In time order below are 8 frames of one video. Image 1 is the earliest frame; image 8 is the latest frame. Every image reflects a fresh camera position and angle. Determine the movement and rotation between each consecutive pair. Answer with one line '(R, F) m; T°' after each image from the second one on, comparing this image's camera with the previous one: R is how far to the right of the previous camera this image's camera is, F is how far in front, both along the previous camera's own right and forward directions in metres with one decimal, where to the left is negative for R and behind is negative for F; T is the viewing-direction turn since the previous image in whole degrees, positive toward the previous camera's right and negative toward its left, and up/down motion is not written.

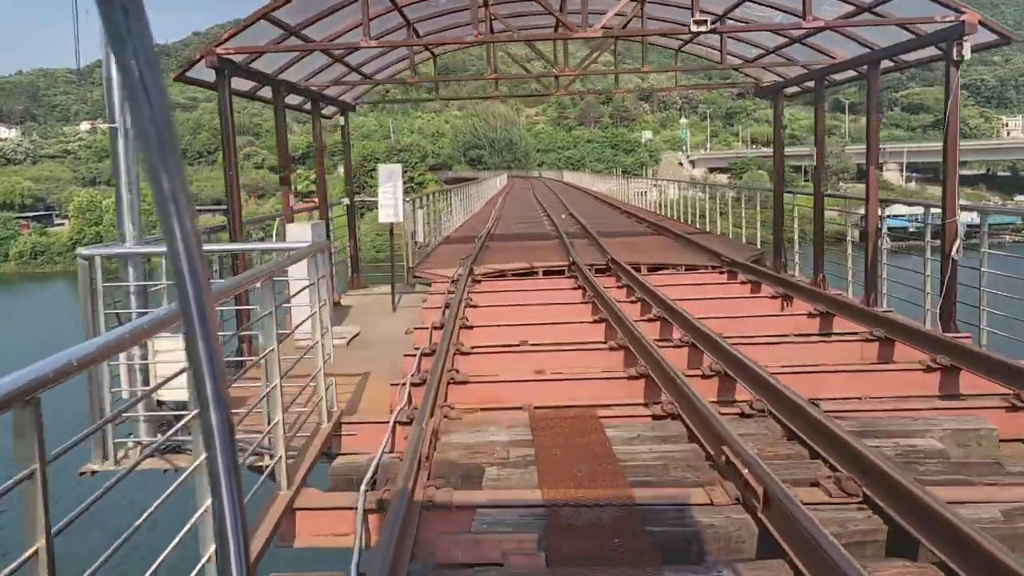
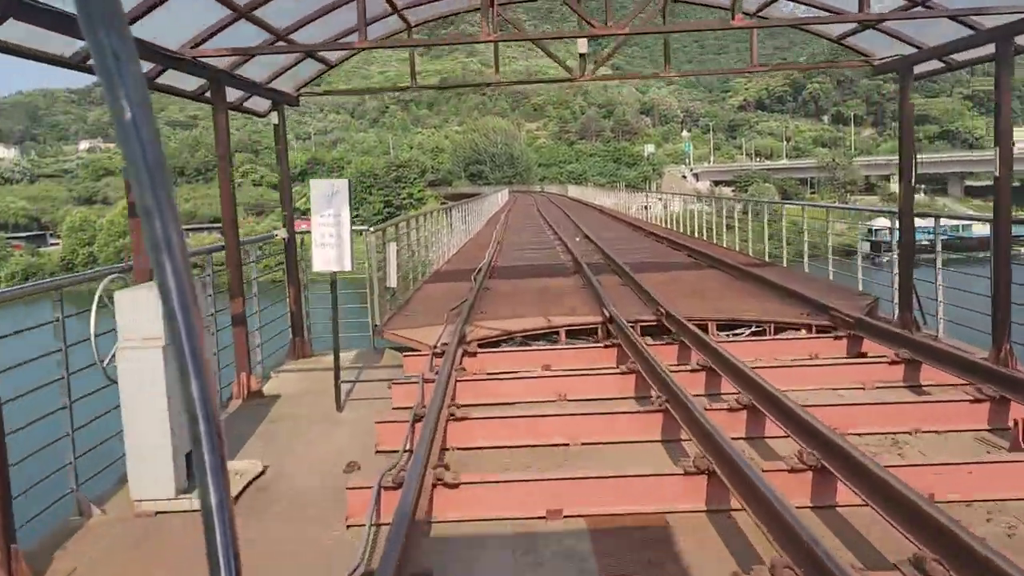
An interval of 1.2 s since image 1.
(0.0, +0.7) m; 0°
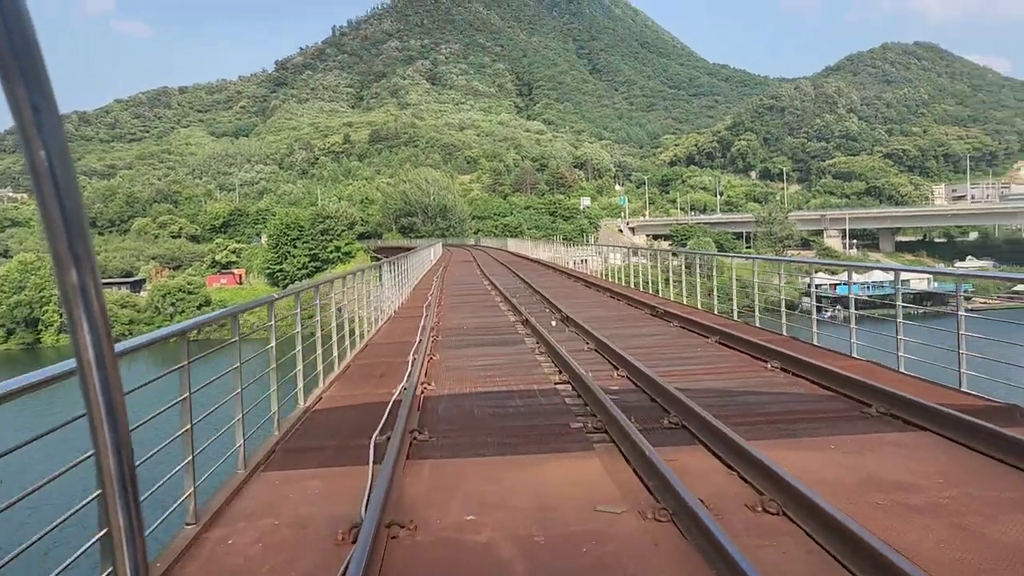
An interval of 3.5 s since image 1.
(0.0, +1.3) m; +5°
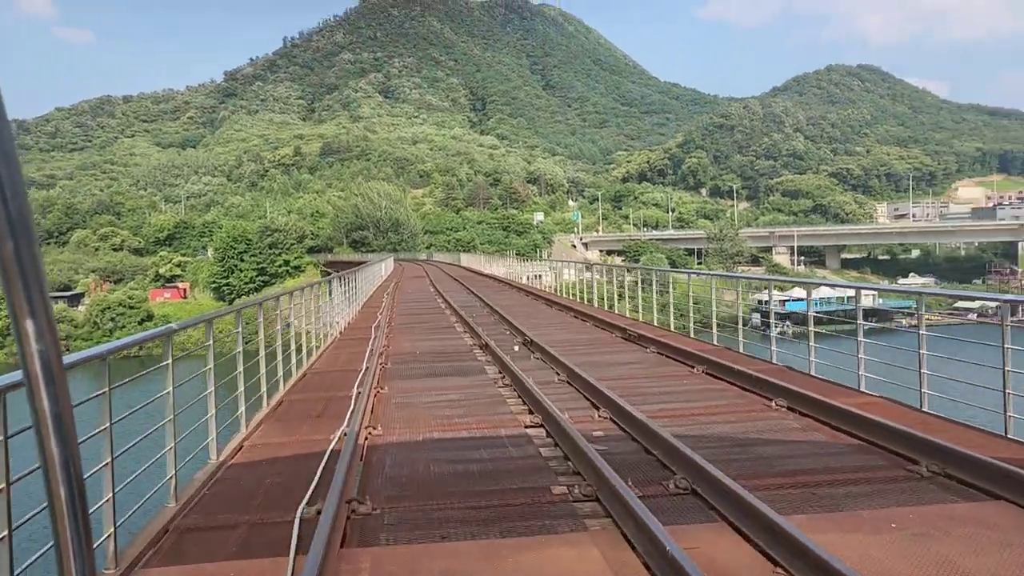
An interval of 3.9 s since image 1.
(0.0, +0.2) m; +3°
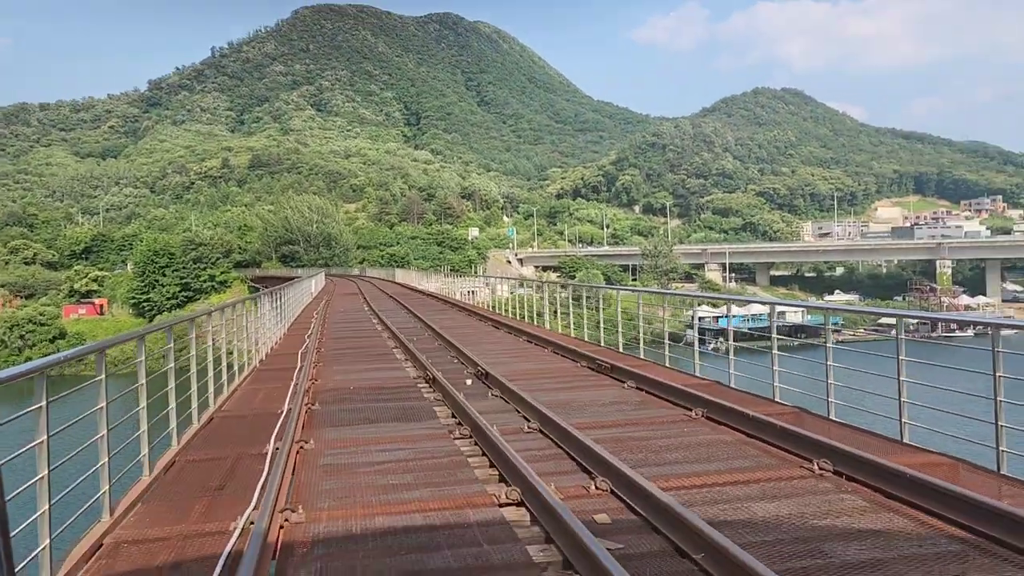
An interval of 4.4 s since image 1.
(0.0, +0.3) m; +5°
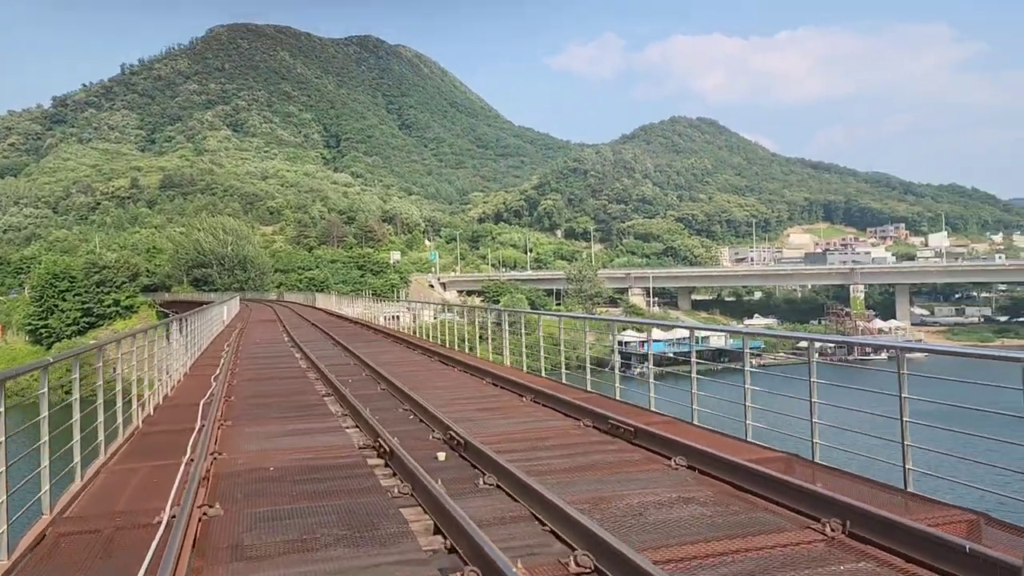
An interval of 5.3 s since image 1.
(-0.1, +0.5) m; +6°
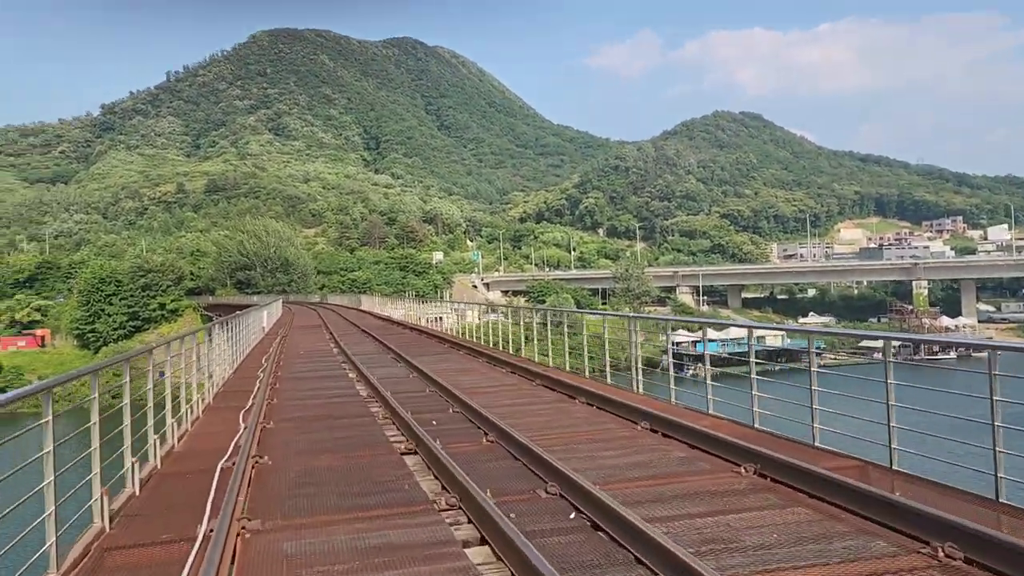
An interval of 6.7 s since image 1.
(-0.2, +0.7) m; -3°
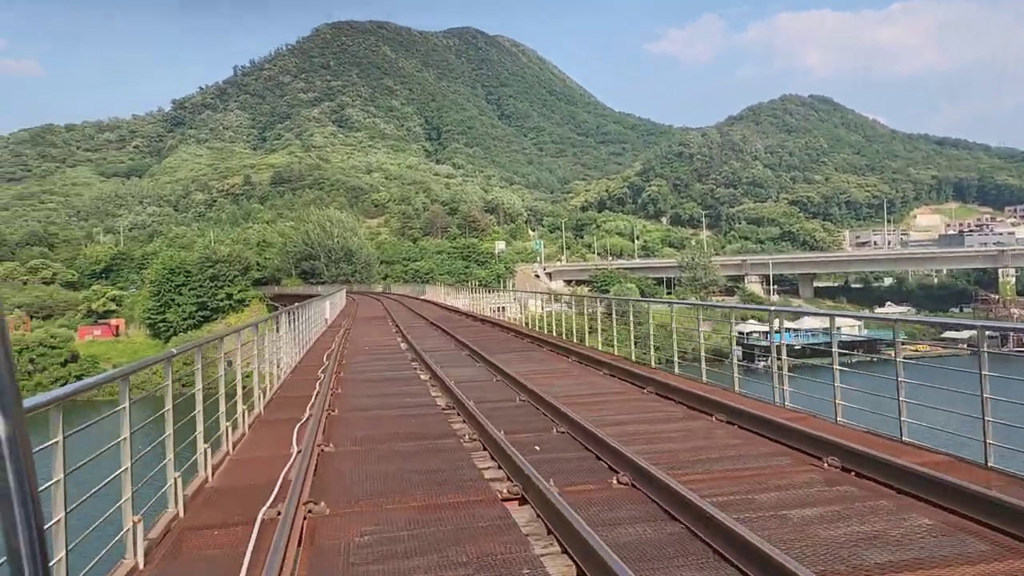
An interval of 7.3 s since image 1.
(-0.1, +0.4) m; -4°
